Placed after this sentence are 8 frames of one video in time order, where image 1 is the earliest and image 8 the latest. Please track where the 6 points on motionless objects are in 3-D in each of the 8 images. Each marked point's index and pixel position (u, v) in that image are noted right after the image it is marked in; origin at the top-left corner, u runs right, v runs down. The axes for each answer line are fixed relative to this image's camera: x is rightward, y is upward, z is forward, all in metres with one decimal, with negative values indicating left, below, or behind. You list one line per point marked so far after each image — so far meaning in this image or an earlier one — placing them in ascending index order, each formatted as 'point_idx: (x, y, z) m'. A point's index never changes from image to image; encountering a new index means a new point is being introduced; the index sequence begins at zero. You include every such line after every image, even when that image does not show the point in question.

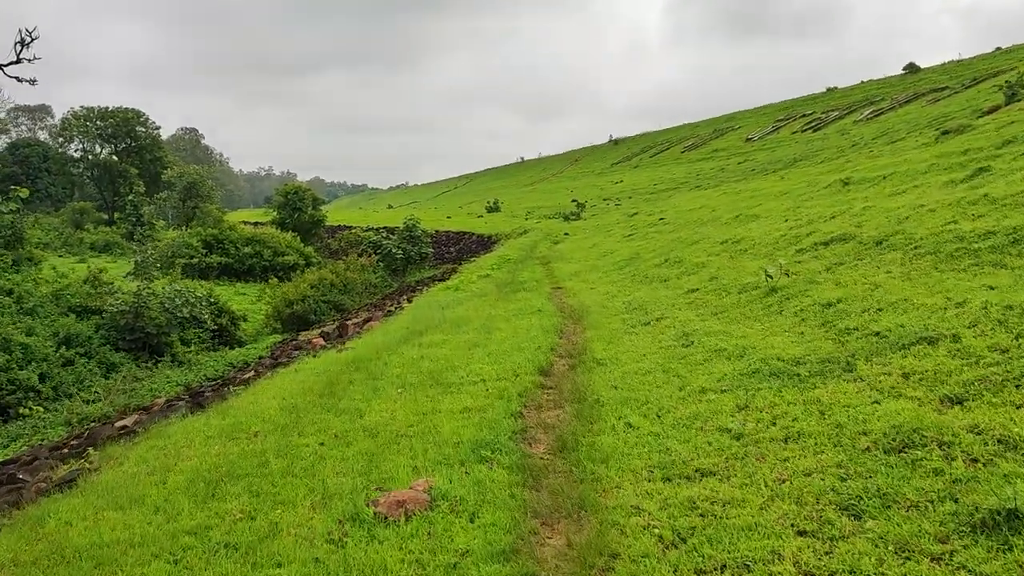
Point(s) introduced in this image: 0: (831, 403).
0: (+3.3, -1.2, +9.2) m
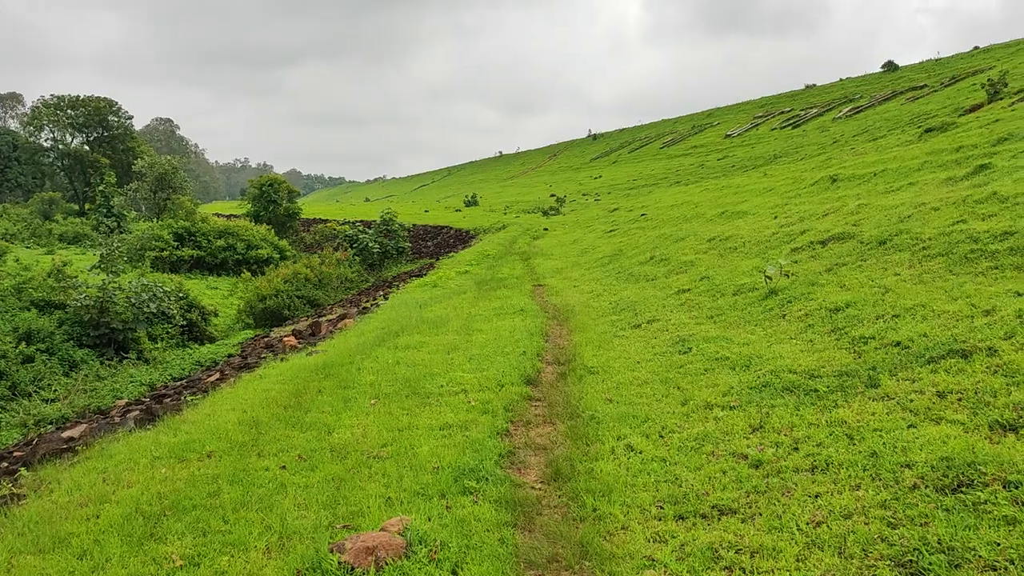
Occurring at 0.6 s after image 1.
0: (+3.2, -1.3, +8.2) m
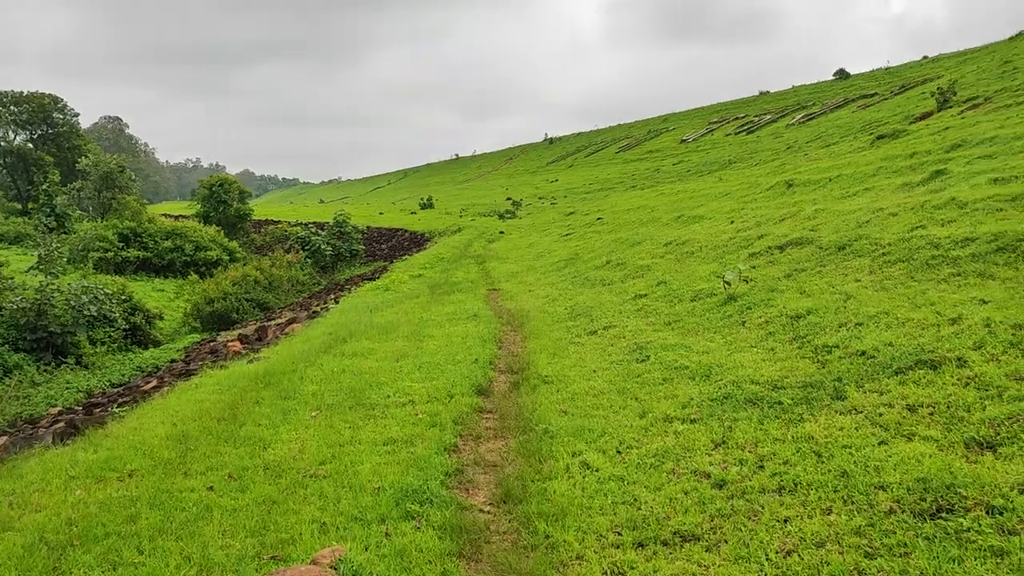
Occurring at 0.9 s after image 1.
0: (+2.7, -1.3, +7.7) m
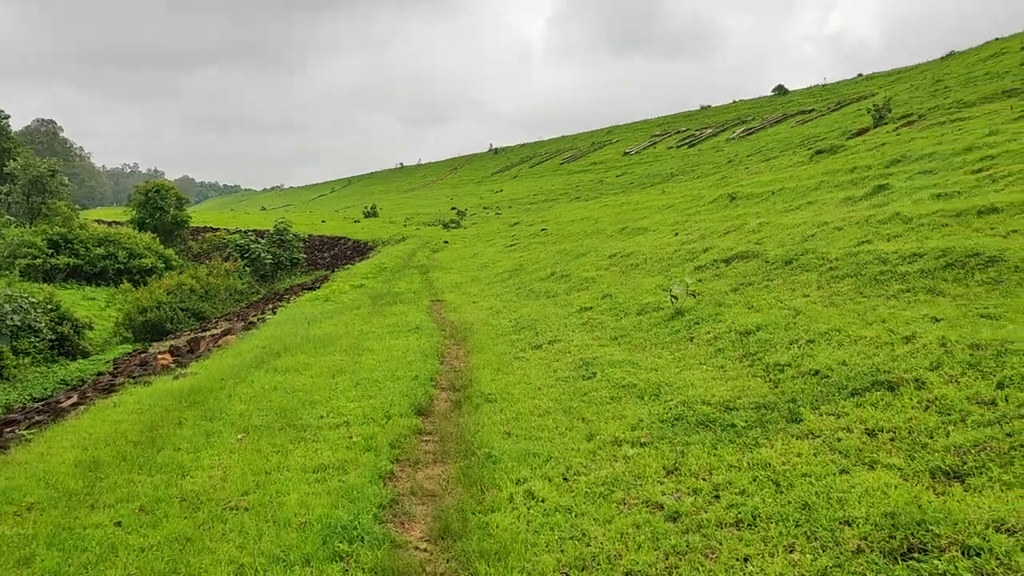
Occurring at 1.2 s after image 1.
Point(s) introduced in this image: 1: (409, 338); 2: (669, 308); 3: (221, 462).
0: (+2.3, -1.5, +7.3) m
1: (-2.3, -1.1, +20.0) m
2: (+2.9, -0.4, +16.3) m
3: (-3.1, -1.9, +9.6) m
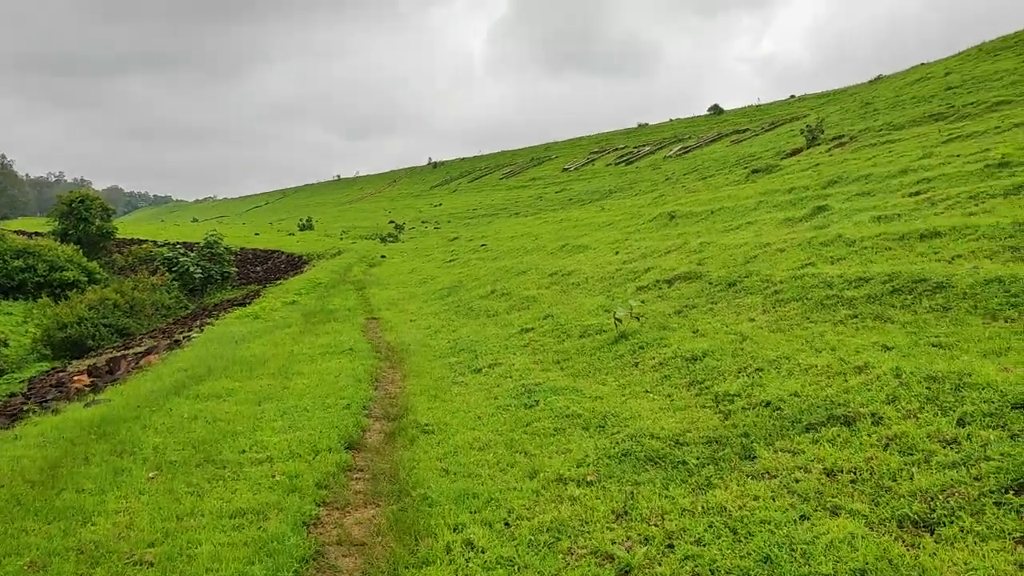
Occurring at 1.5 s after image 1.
0: (+1.8, -1.7, +6.8) m
1: (-3.6, -1.5, +19.2) m
2: (+1.8, -0.7, +15.9) m
3: (-3.7, -2.1, +8.7) m
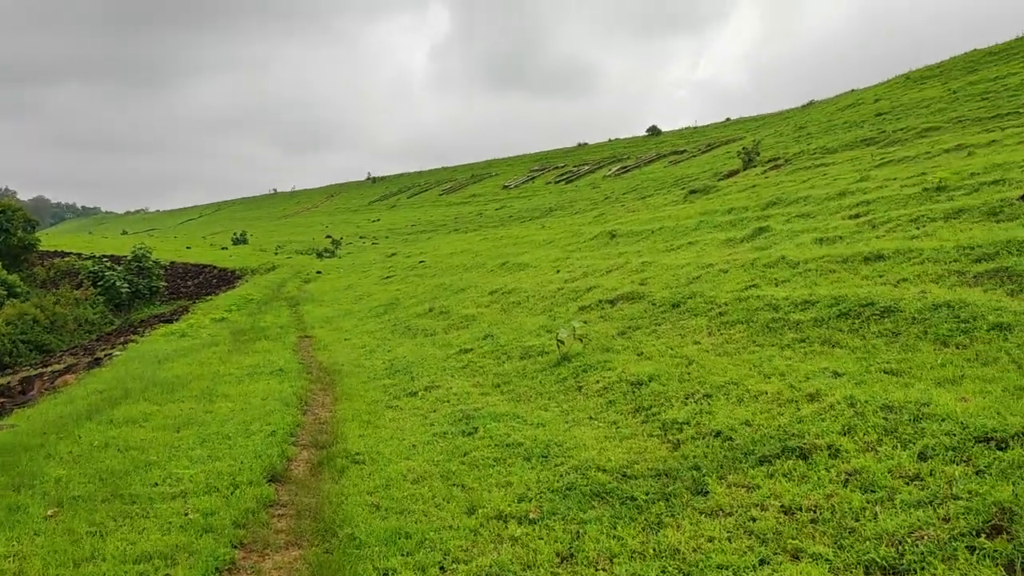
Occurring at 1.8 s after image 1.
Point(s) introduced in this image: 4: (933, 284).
0: (+1.3, -1.9, +6.3) m
1: (-4.9, -1.9, +18.3) m
2: (+0.7, -1.1, +15.4) m
3: (-4.3, -2.3, +7.8) m
4: (+5.6, +0.1, +12.0) m
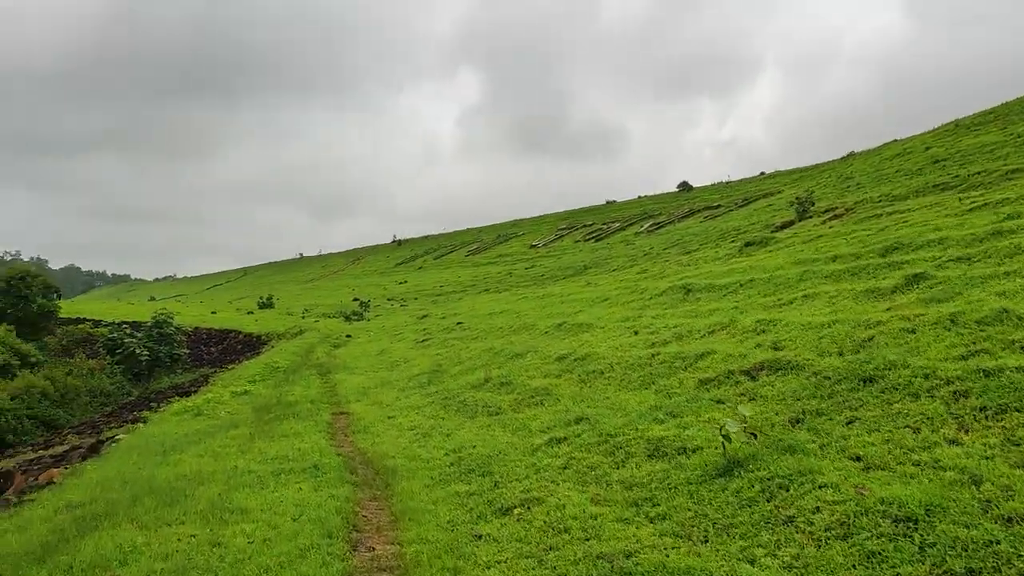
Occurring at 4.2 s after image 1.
0: (+2.7, -2.1, +1.6) m
1: (-3.2, -3.0, +13.7) m
2: (+2.3, -2.0, +10.7) m
3: (-2.9, -2.7, +3.2) m
4: (+7.2, -0.5, +7.3) m
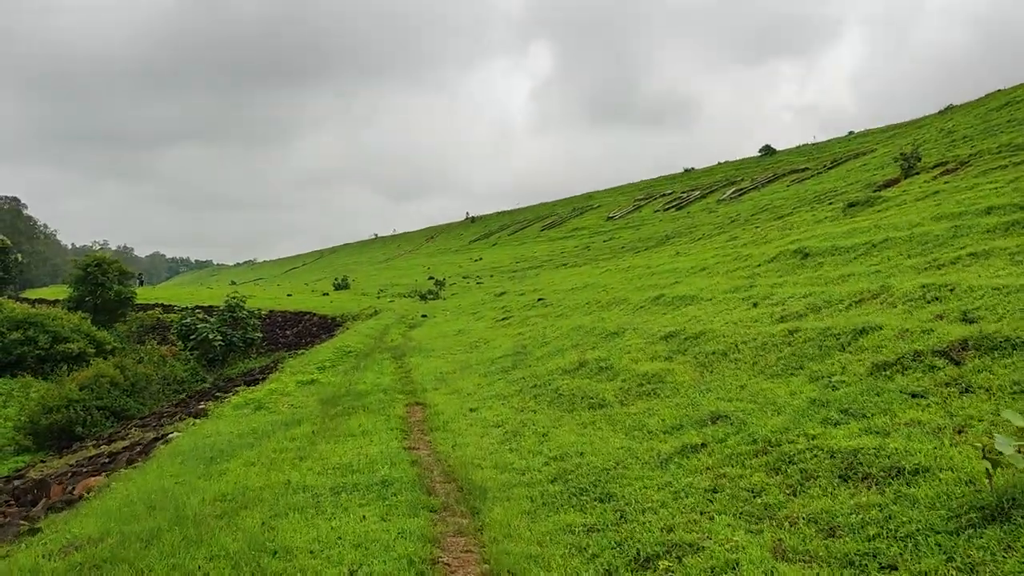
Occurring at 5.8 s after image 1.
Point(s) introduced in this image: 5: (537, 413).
0: (+3.2, -2.0, -1.9) m
1: (-1.7, -2.7, +10.7) m
2: (+3.5, -1.5, +7.3) m
3: (-2.3, -2.6, +0.2) m
4: (+8.0, 0.0, +3.4) m
5: (+0.5, -2.4, +16.8) m
